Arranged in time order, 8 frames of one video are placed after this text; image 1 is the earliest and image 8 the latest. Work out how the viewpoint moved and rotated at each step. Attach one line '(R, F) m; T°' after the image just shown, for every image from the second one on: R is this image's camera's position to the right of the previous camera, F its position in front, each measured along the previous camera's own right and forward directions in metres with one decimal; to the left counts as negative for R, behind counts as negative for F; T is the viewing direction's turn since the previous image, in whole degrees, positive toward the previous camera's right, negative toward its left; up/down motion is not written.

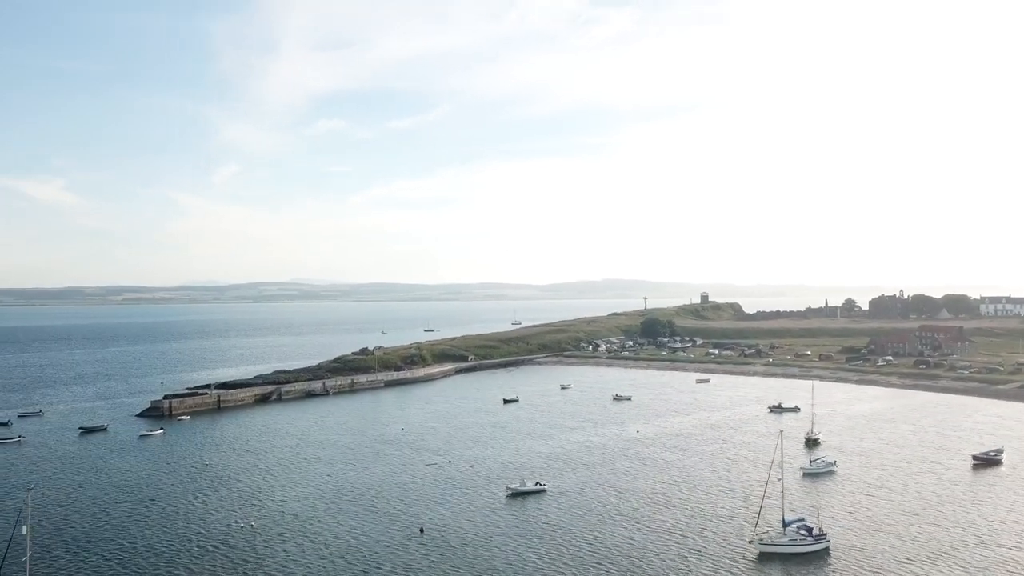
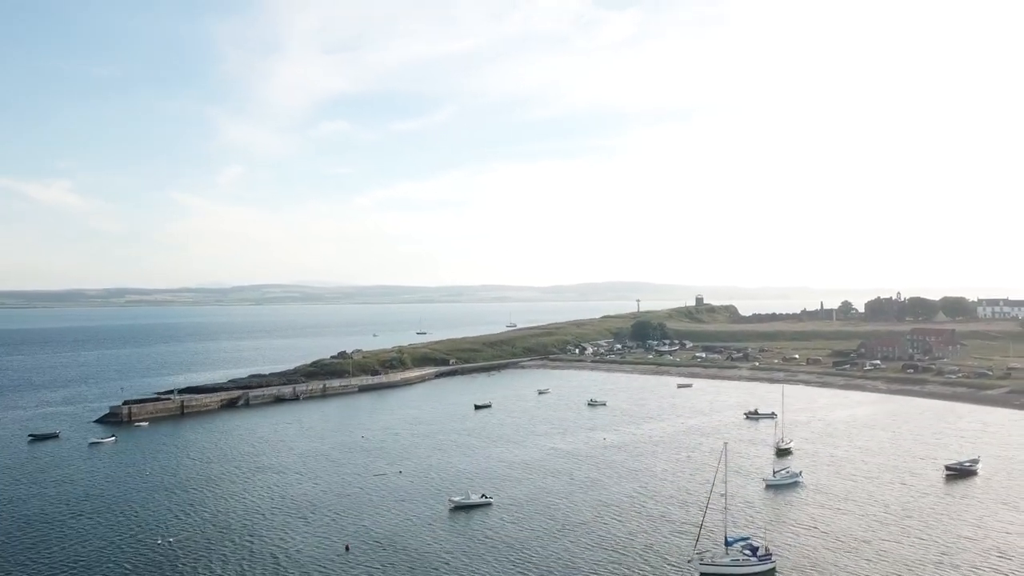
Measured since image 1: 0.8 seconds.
(+2.6, +1.6) m; 0°
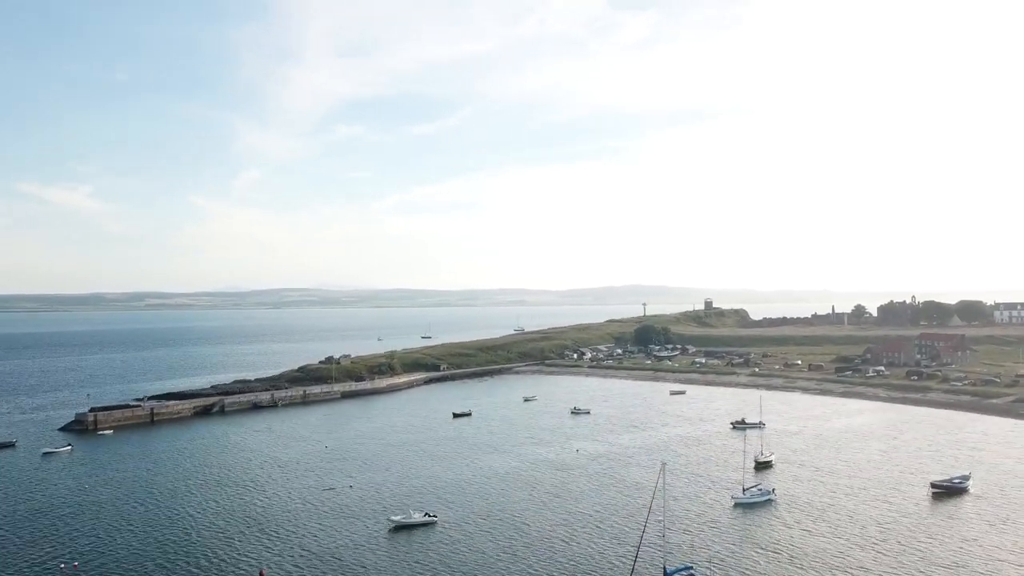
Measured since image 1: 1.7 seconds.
(+3.1, +2.1) m; -1°
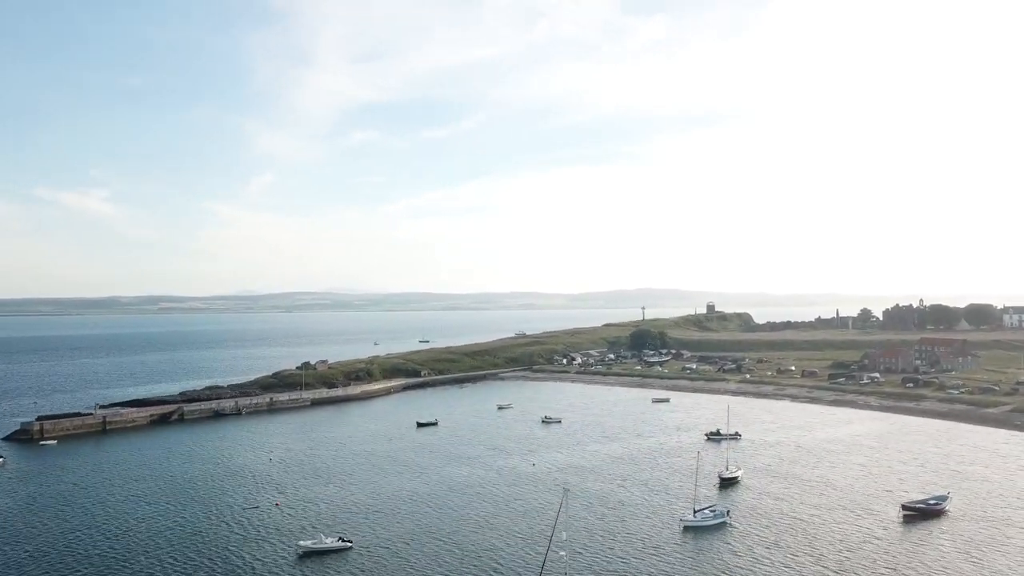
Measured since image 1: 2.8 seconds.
(+3.5, +2.7) m; -1°
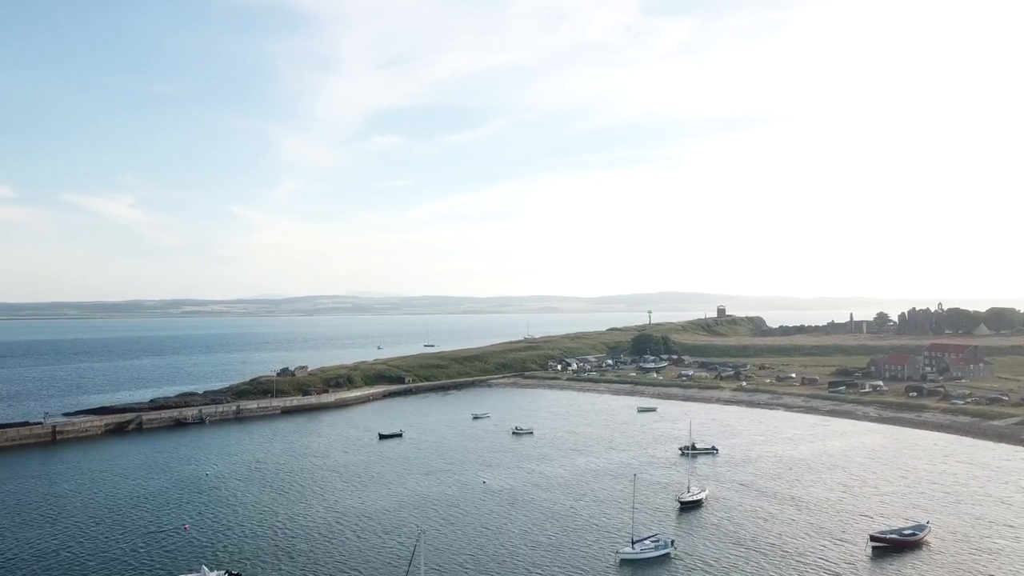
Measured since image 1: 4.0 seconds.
(+4.0, +3.2) m; -1°
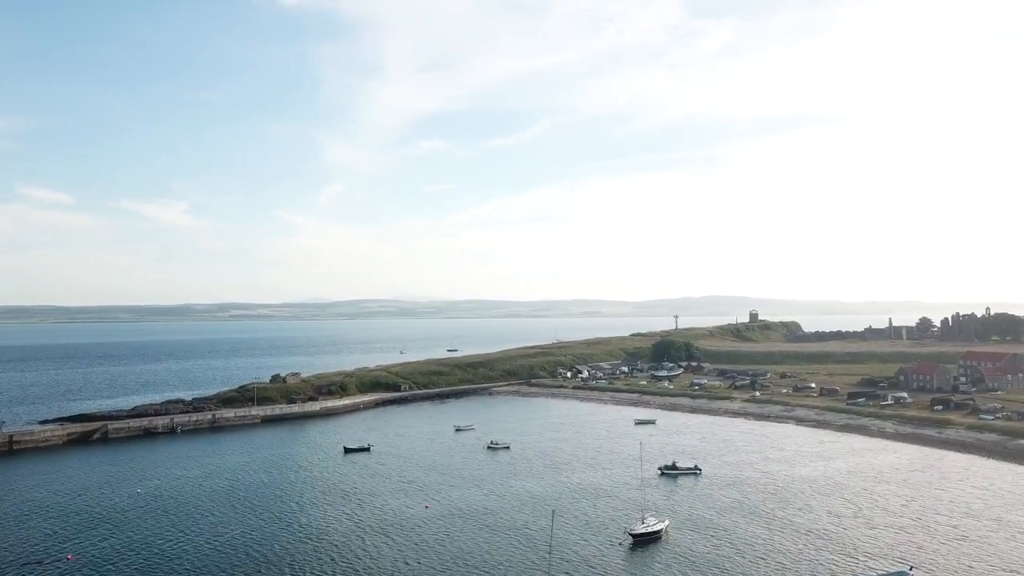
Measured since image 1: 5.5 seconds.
(+4.9, +3.8) m; -3°
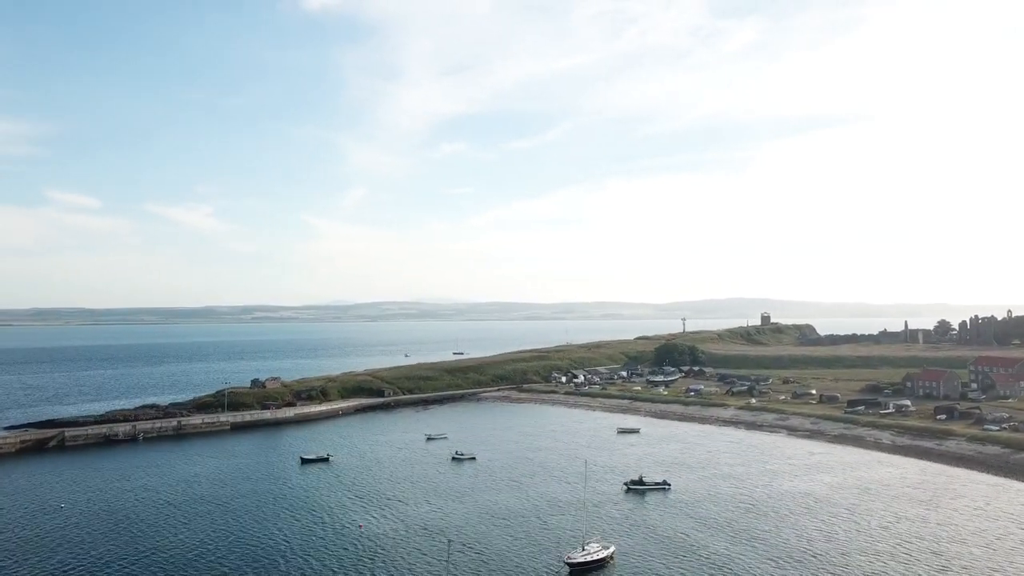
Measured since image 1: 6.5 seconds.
(+3.8, +2.8) m; -1°
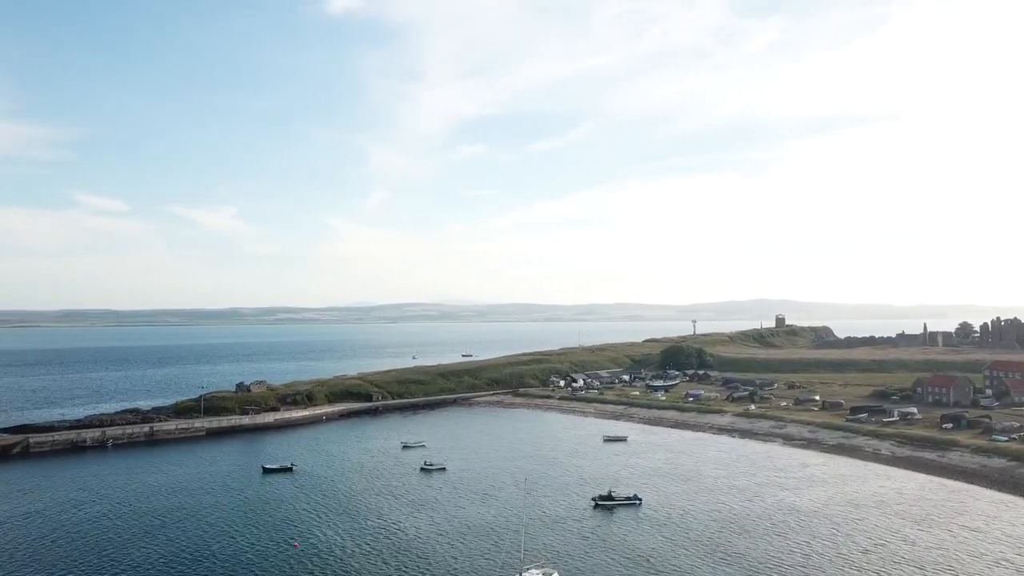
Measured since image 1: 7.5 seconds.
(+3.3, +2.4) m; -2°
